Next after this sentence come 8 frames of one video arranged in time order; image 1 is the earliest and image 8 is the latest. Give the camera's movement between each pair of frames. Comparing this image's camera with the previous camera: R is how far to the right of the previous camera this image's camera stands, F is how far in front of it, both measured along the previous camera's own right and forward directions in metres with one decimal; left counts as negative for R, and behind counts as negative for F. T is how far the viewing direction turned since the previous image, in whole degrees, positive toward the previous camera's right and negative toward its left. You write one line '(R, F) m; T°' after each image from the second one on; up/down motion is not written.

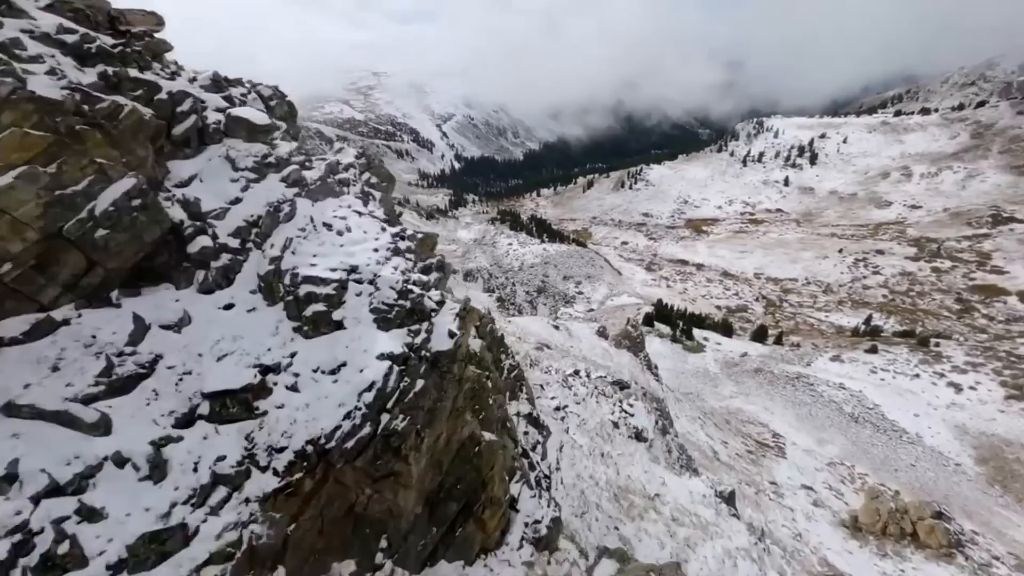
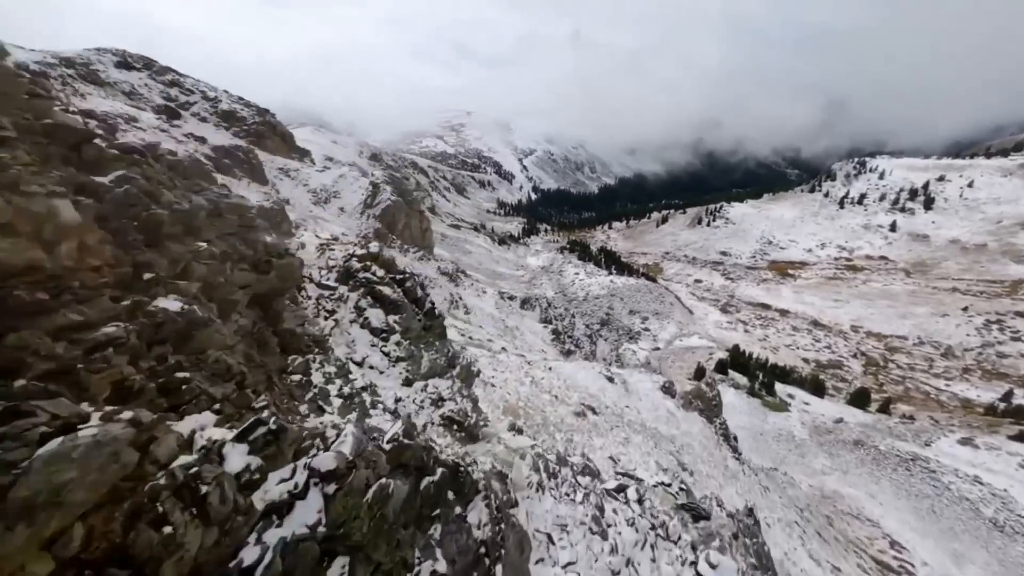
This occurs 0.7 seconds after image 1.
(+1.0, +4.9) m; -9°
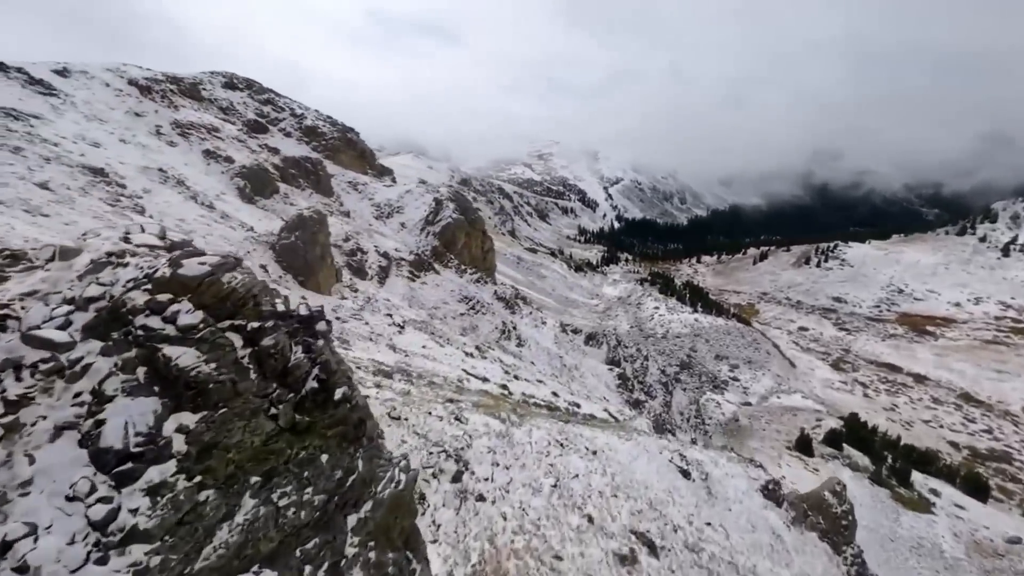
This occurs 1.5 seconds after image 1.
(+1.5, +5.8) m; -11°
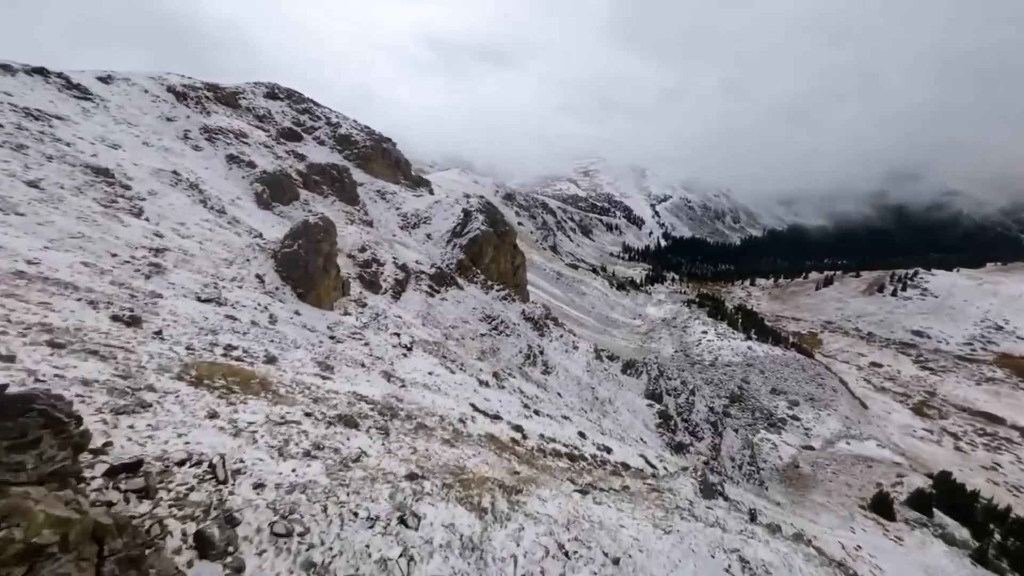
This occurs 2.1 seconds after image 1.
(+1.2, +4.1) m; -6°
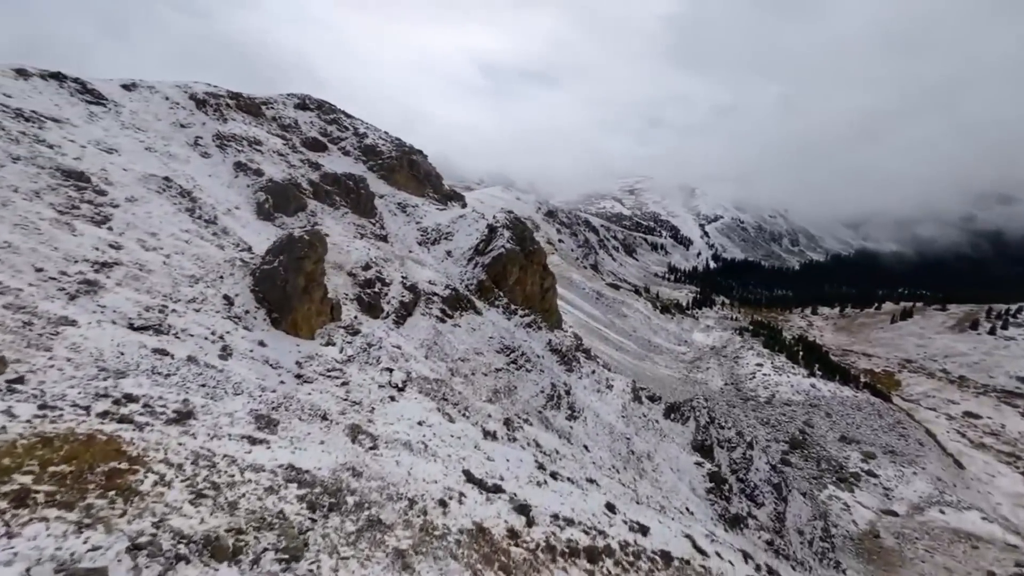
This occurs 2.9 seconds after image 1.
(+1.4, +5.2) m; -6°
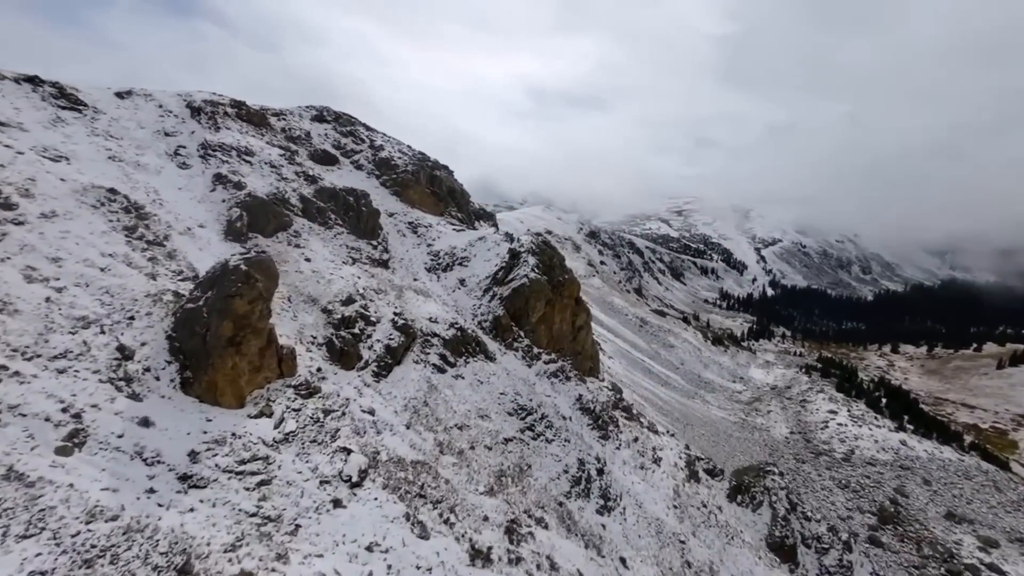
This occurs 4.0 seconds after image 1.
(+1.4, +7.1) m; -6°
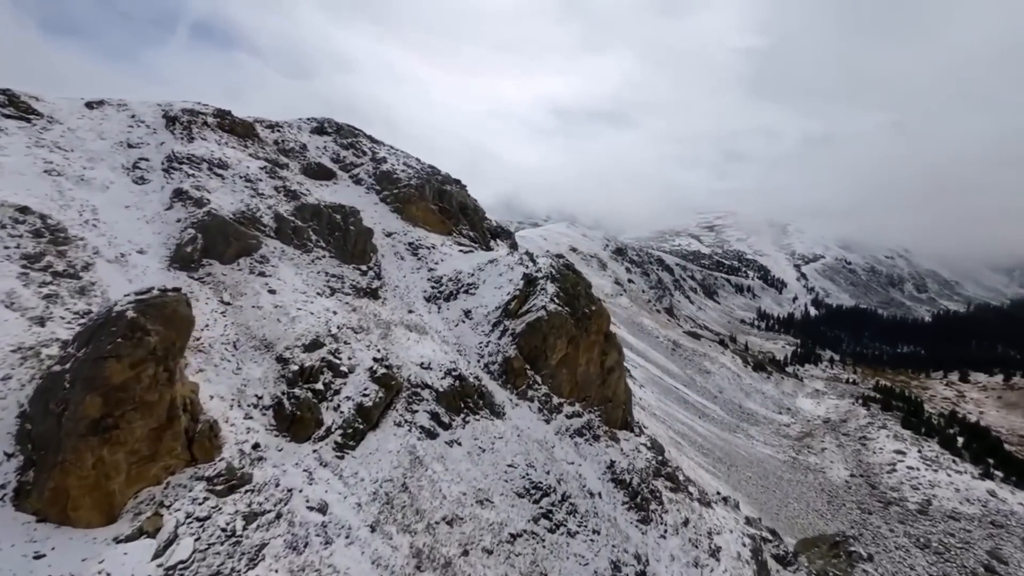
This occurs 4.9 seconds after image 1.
(+0.7, +5.8) m; -4°
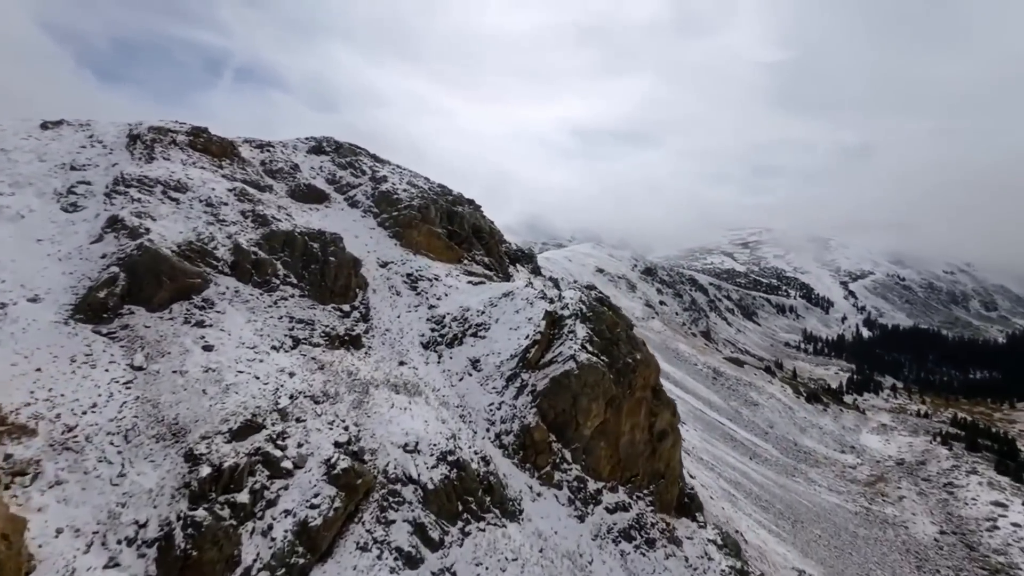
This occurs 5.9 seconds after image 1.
(+0.4, +6.1) m; -4°
